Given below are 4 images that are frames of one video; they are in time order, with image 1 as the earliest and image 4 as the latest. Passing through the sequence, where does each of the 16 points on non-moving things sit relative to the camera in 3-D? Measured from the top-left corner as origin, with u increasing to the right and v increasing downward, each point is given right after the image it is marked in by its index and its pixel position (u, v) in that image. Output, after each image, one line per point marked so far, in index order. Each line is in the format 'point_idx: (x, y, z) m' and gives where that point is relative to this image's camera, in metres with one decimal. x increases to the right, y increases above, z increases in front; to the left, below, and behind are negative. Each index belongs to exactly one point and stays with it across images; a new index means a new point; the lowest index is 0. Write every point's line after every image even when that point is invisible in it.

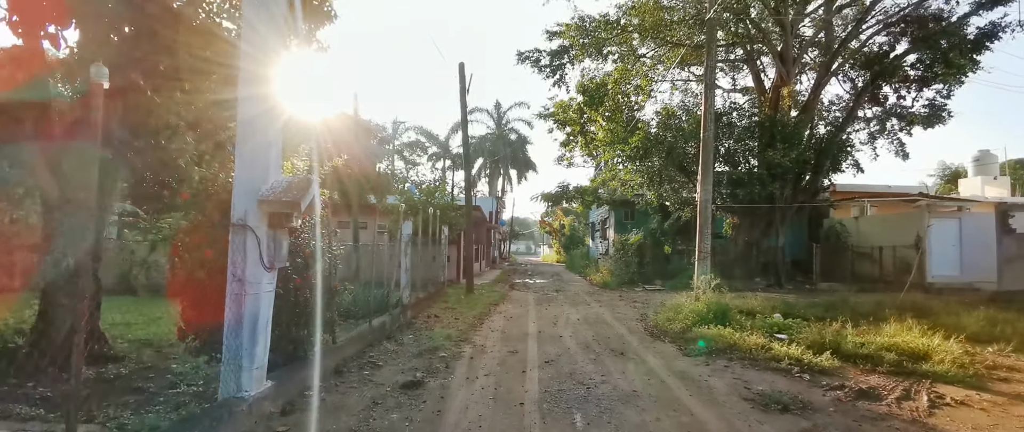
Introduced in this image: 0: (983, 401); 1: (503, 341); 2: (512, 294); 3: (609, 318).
0: (+4.8, -1.9, +5.5) m
1: (-0.1, -2.0, +8.5) m
2: (0.0, -2.4, +16.8) m
3: (+2.0, -2.0, +10.8) m
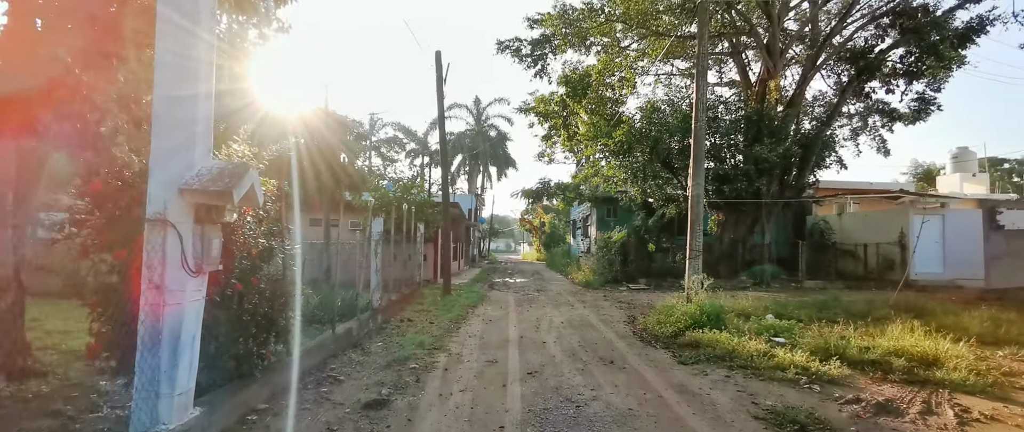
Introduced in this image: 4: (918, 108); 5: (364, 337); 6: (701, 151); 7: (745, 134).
0: (+4.6, -1.8, +5.0) m
1: (-0.4, -1.9, +7.7) m
2: (-0.6, -2.3, +16.1) m
3: (+1.6, -2.0, +10.1) m
4: (+10.2, +2.7, +13.7) m
5: (-2.4, -1.9, +8.7) m
6: (+3.3, +1.1, +9.6) m
7: (+7.3, +2.6, +17.1) m
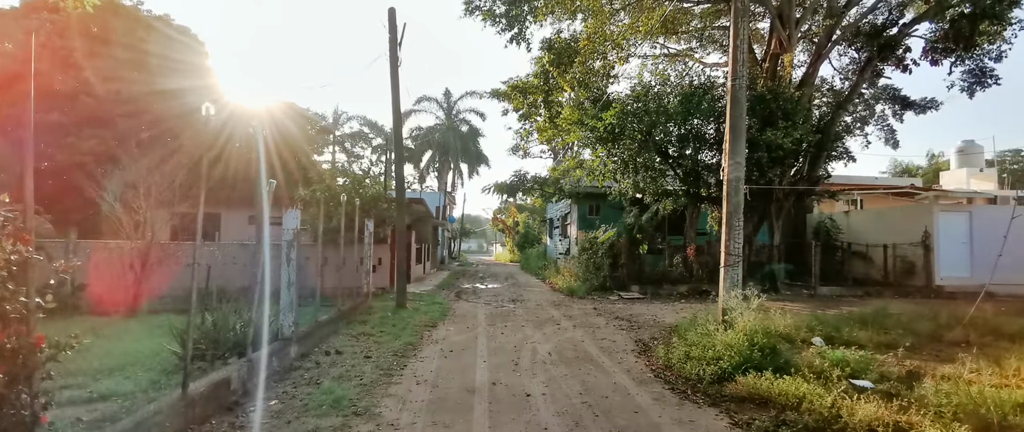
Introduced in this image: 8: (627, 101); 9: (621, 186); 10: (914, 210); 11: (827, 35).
0: (+4.4, -1.7, +2.4) m
1: (-0.7, -1.8, +4.9) m
2: (-1.3, -2.2, +13.3) m
3: (+1.1, -1.8, +7.4) m
4: (+9.6, +2.8, +11.5) m
5: (-2.7, -1.8, +5.8) m
6: (+2.9, +1.2, +7.0) m
7: (+6.5, +2.7, +14.7) m
8: (+3.3, +3.3, +15.7) m
9: (+3.5, +1.0, +17.9) m
10: (+12.1, +0.2, +16.4) m
11: (+9.0, +5.2, +15.7) m
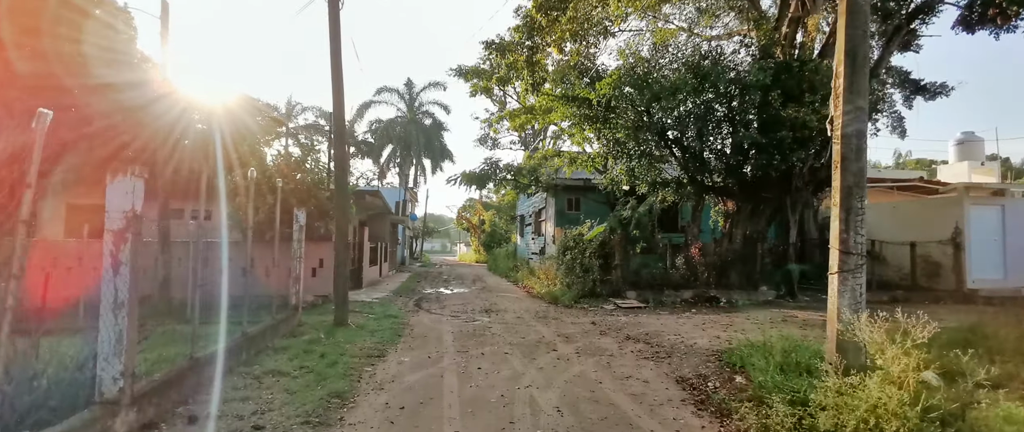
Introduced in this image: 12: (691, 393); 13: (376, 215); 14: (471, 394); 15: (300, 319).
0: (+4.6, -1.5, 0.0) m
1: (-0.7, -1.6, +2.1) m
2: (-1.8, -2.0, +10.4) m
3: (+1.0, -1.7, +4.7) m
4: (+9.2, +3.0, +9.3) m
5: (-2.7, -1.6, +2.9) m
6: (+2.9, +1.4, +4.5) m
7: (+5.9, +2.9, +12.4) m
8: (+2.6, +3.5, +13.1) m
9: (+2.7, +1.2, +15.3) m
10: (+11.4, +0.3, +14.5) m
11: (+8.4, +5.4, +13.6) m
12: (+1.6, -1.6, +5.1) m
13: (-4.9, +0.1, +19.6) m
14: (-0.4, -1.7, +5.2) m
15: (-3.8, -1.8, +9.9) m
